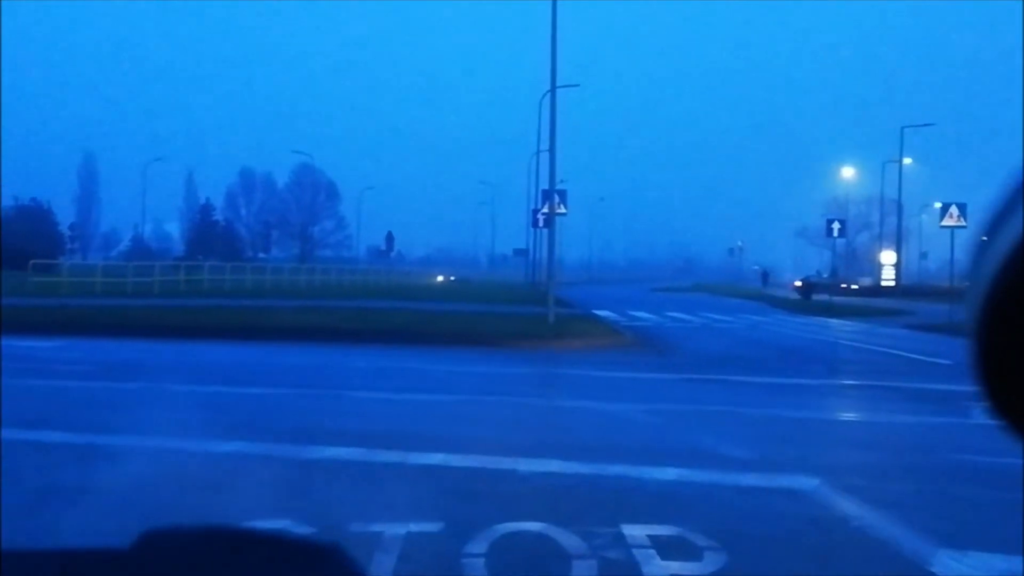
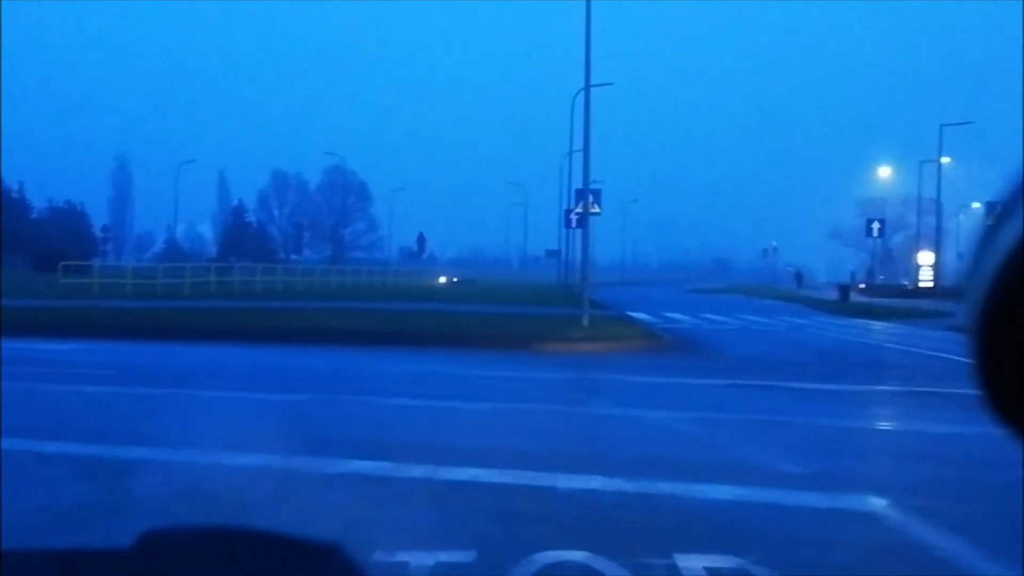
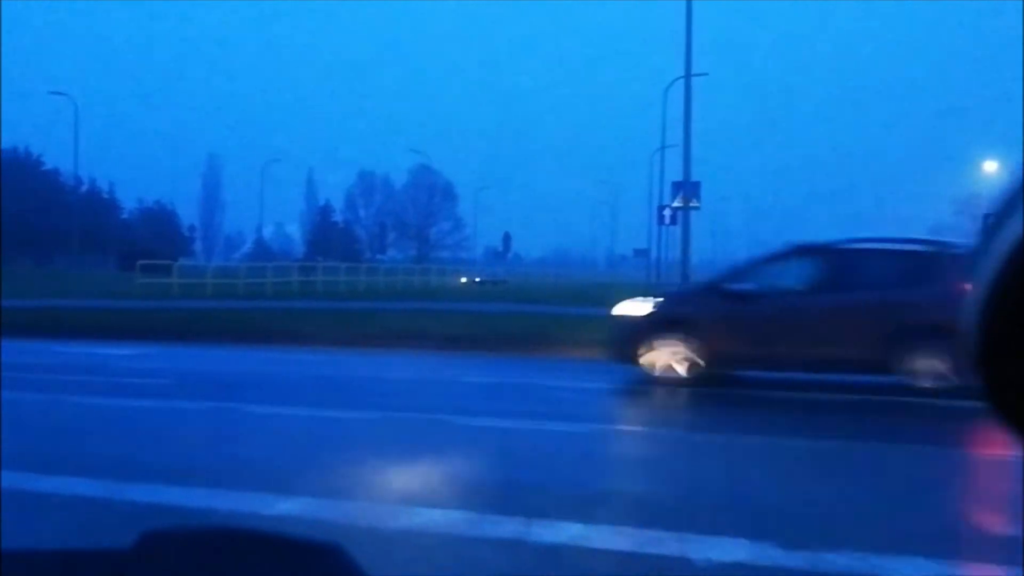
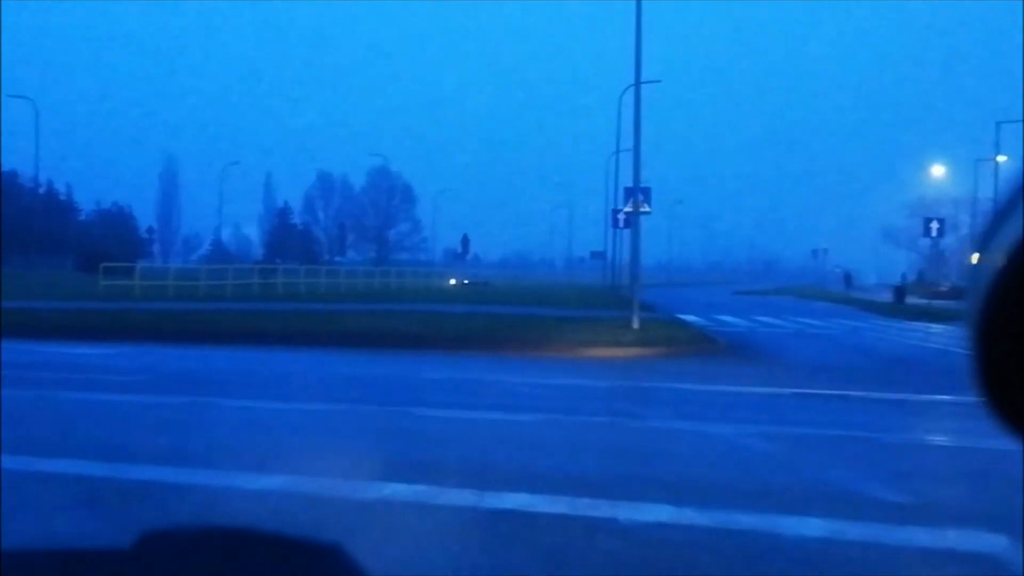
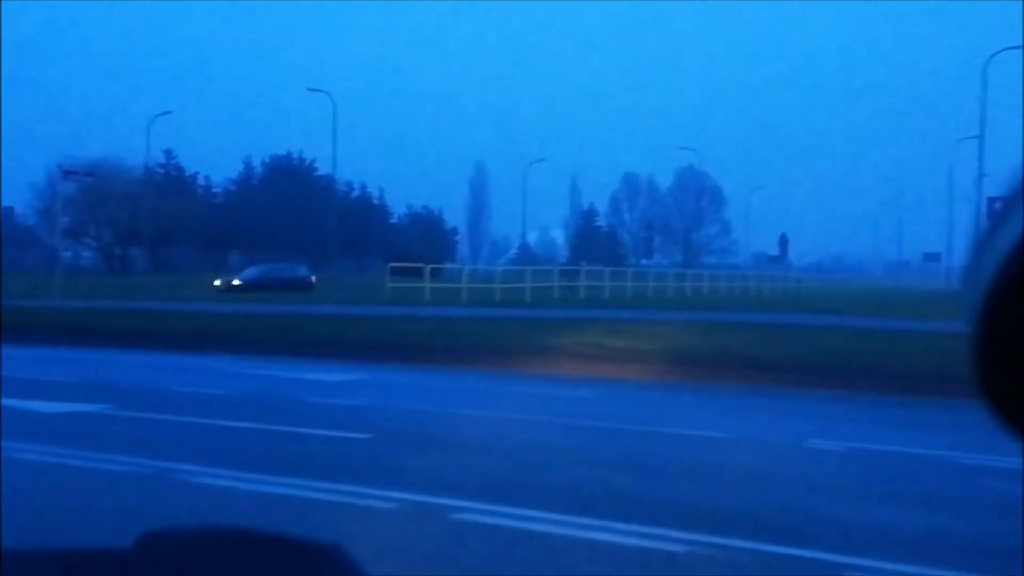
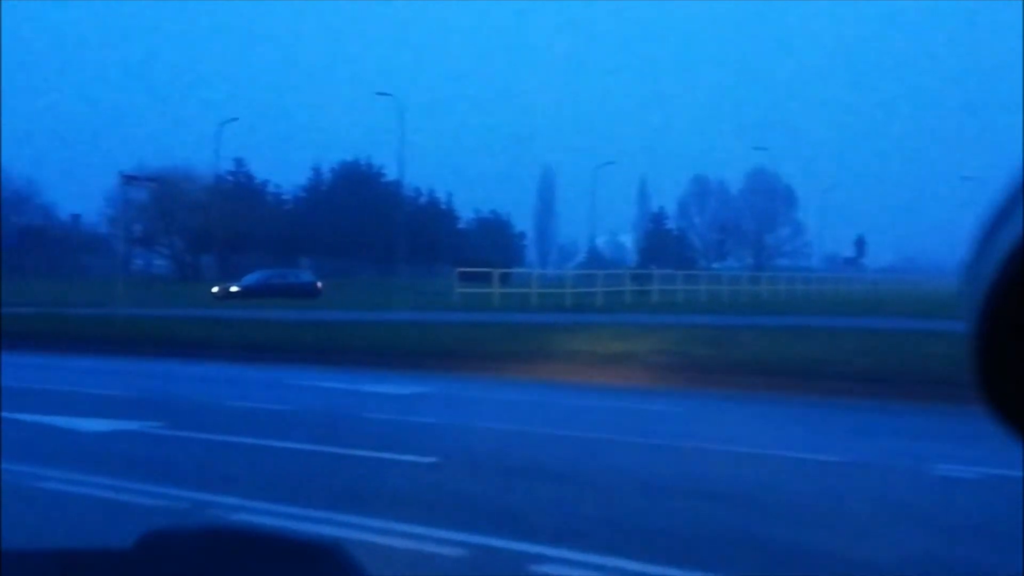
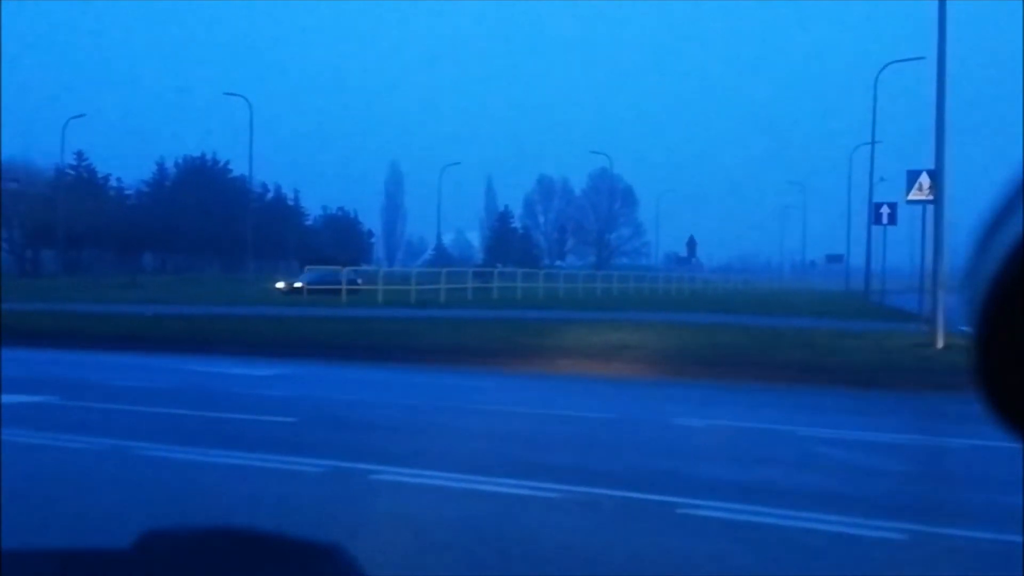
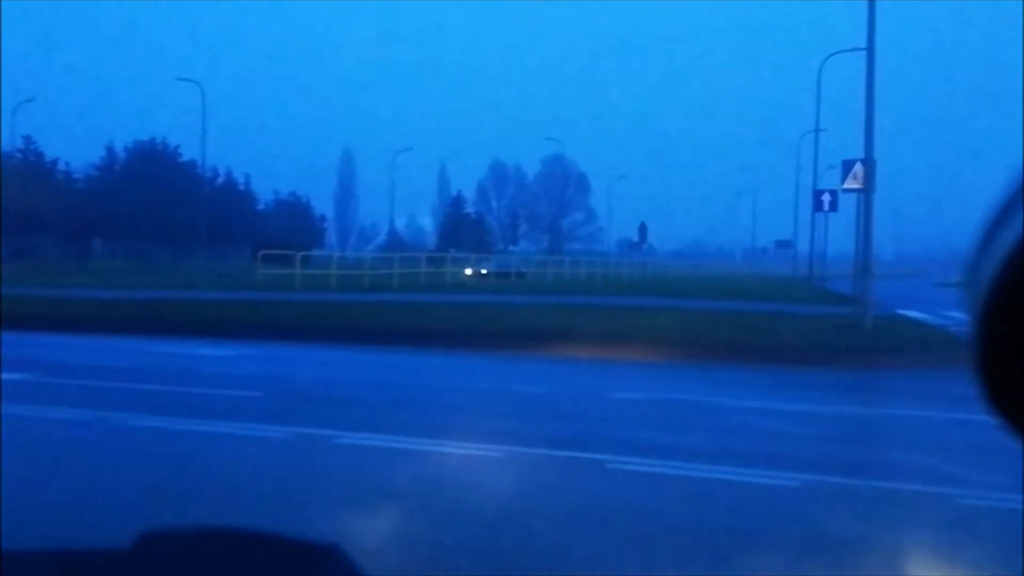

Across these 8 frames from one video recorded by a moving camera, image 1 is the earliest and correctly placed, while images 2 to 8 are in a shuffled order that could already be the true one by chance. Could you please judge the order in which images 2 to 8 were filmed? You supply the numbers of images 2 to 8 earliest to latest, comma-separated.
2, 4, 3, 8, 7, 5, 6
